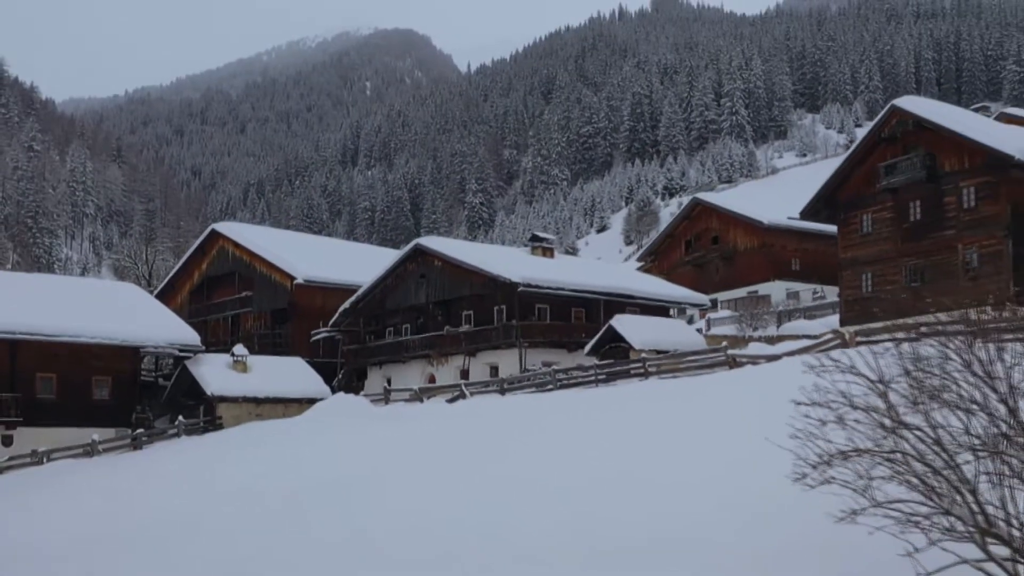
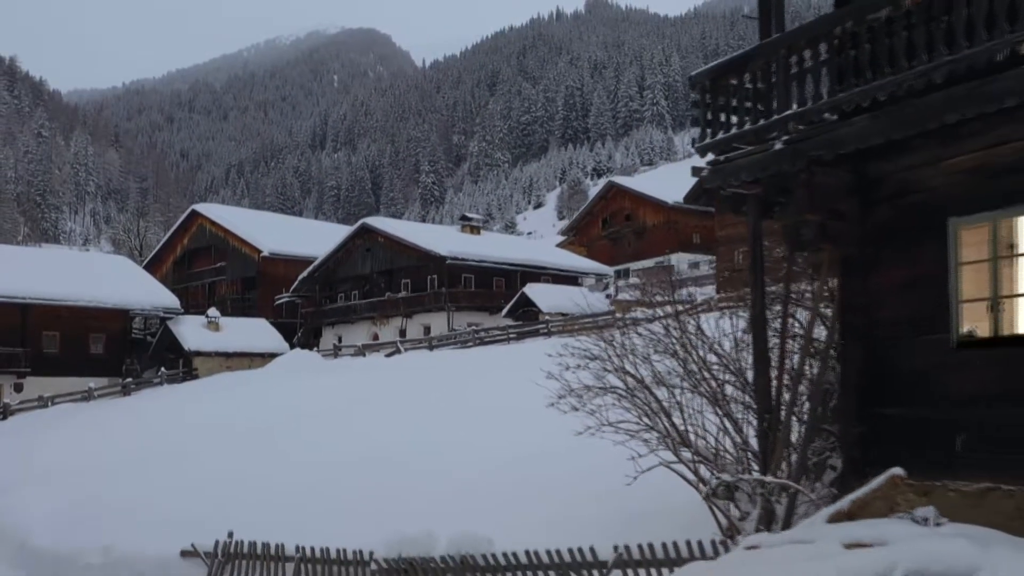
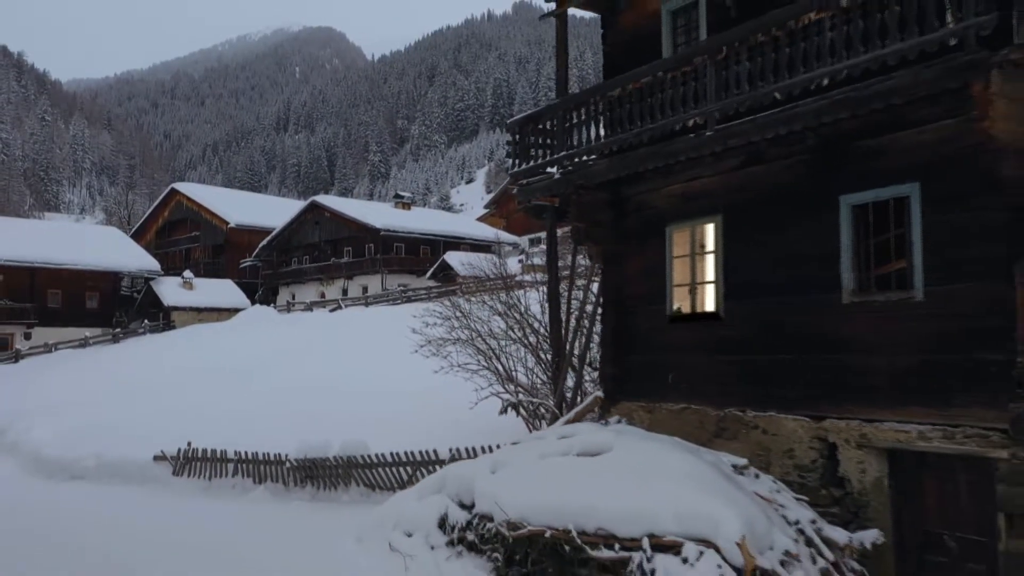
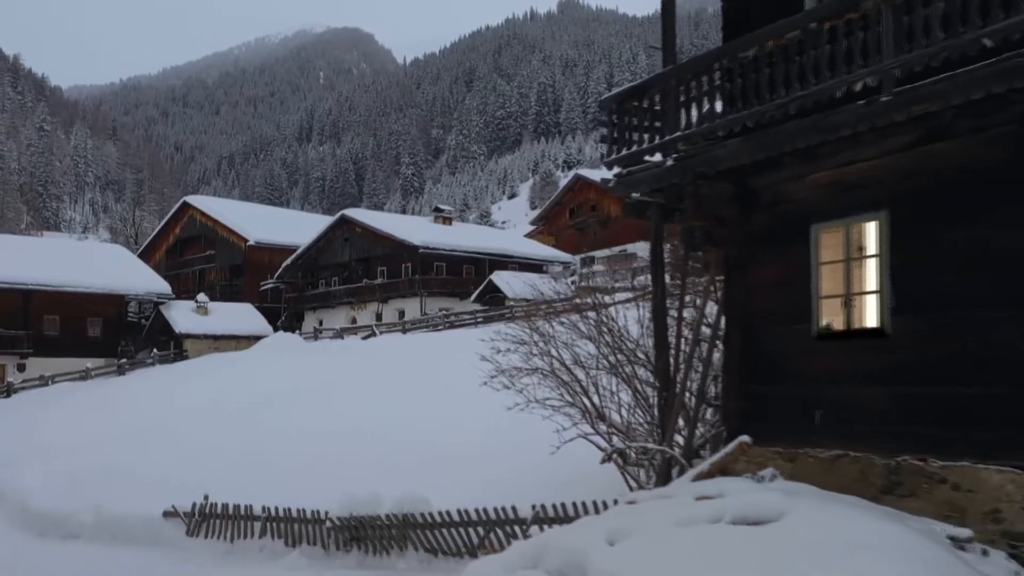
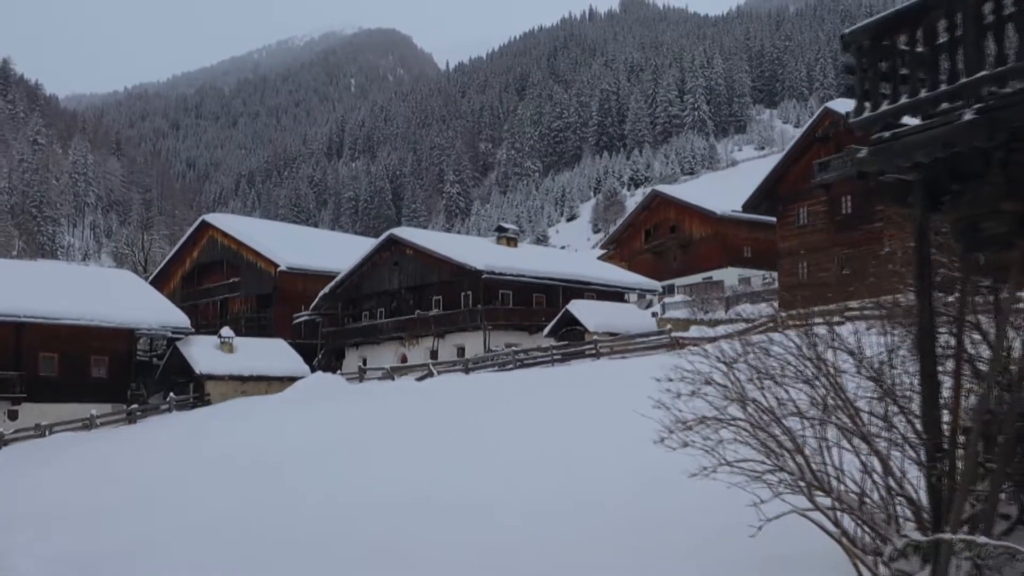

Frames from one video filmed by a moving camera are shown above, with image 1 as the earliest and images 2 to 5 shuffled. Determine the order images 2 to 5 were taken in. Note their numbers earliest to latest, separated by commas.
5, 2, 4, 3
